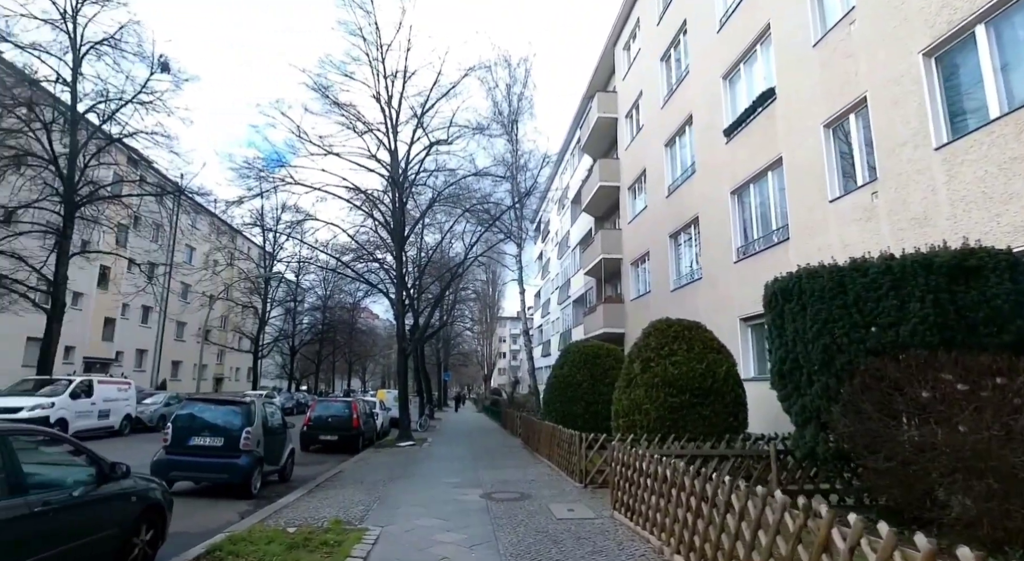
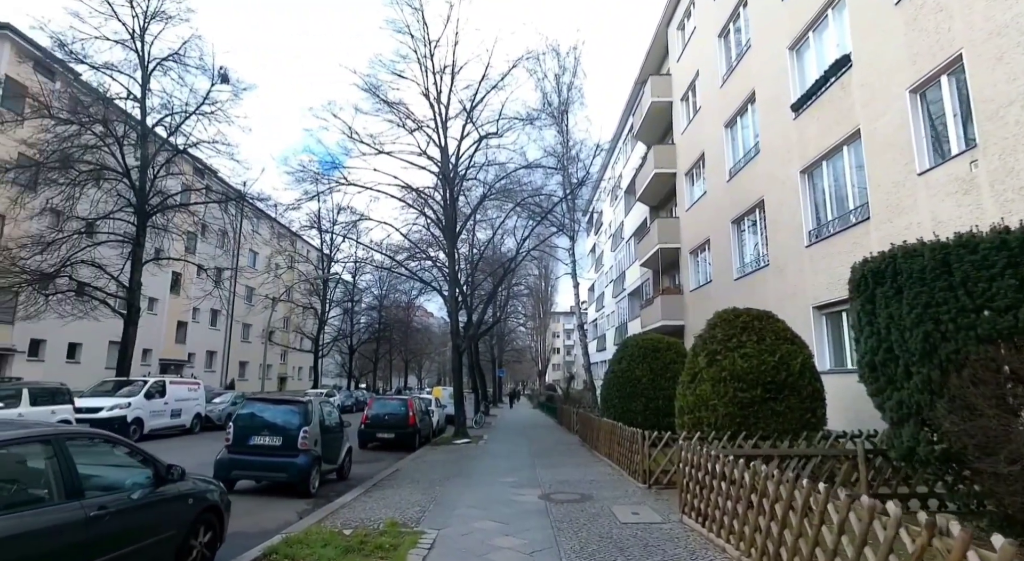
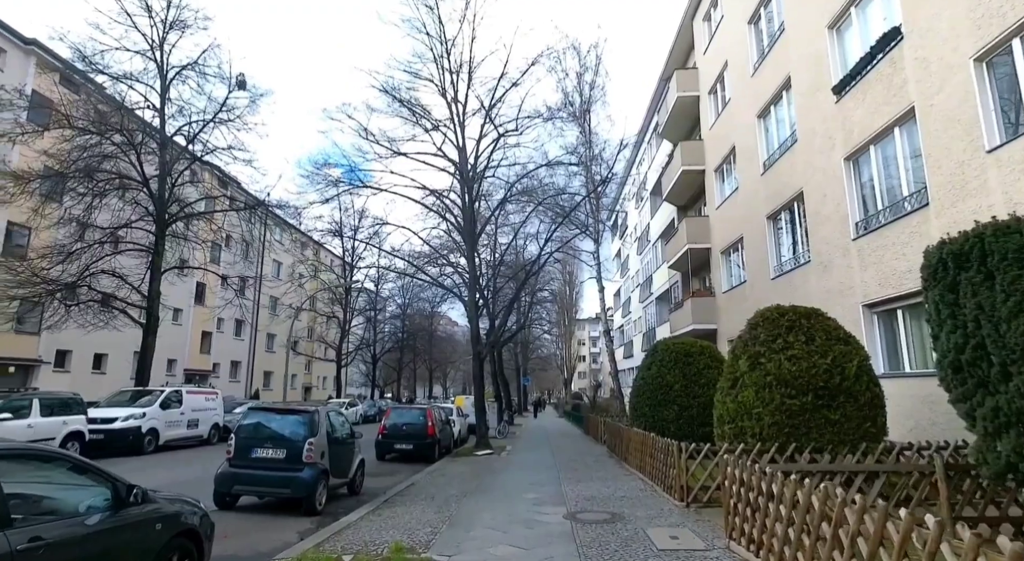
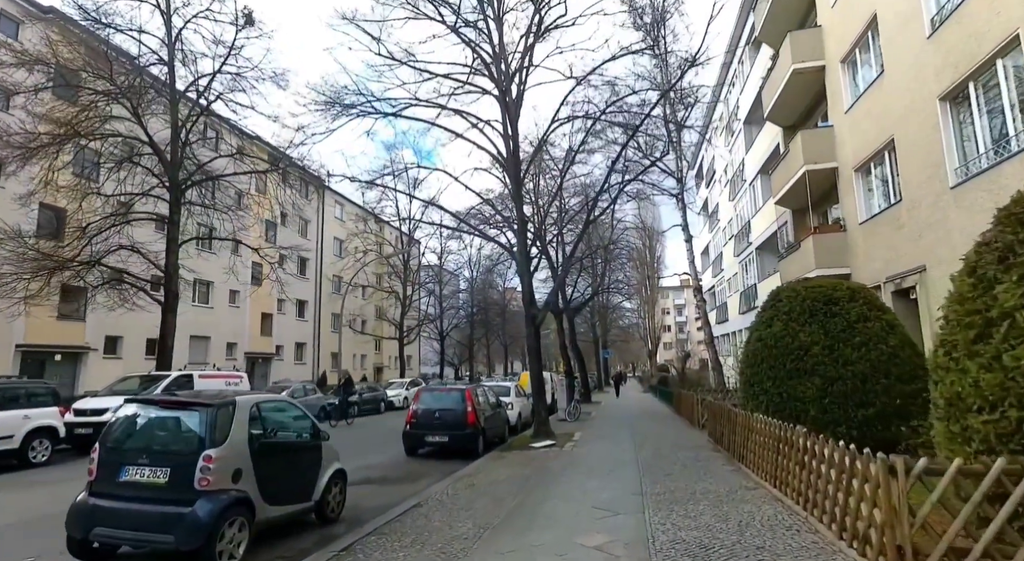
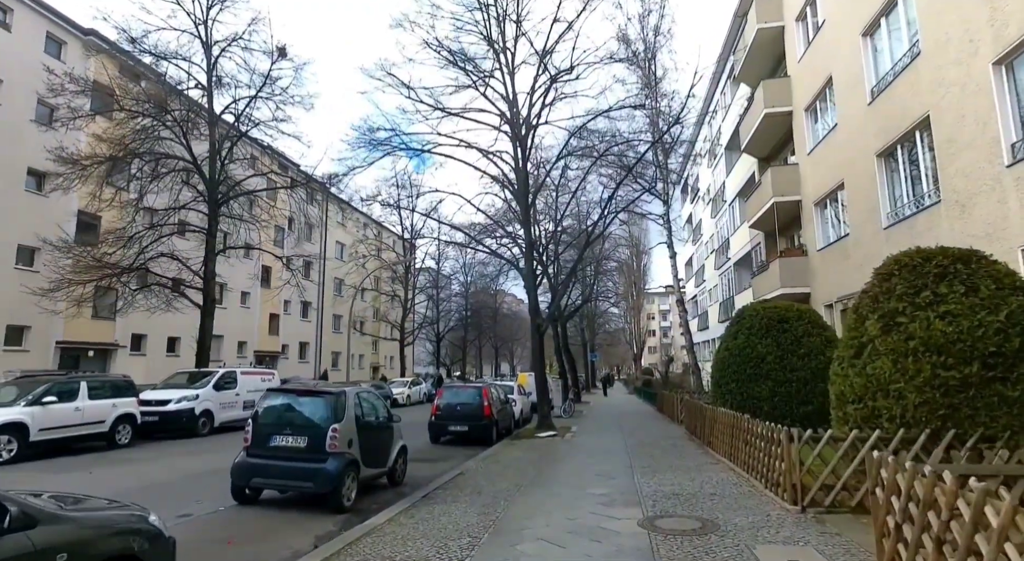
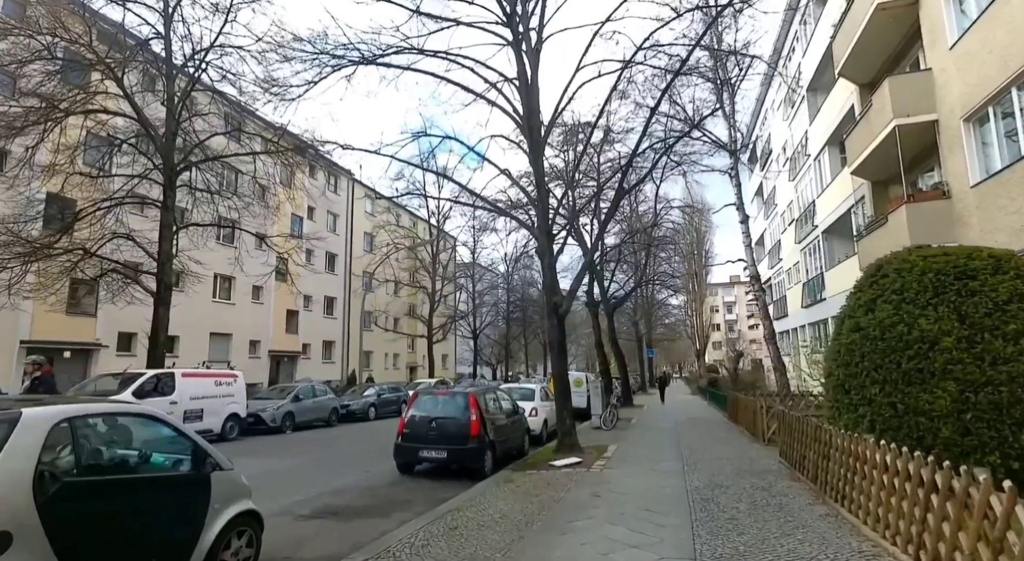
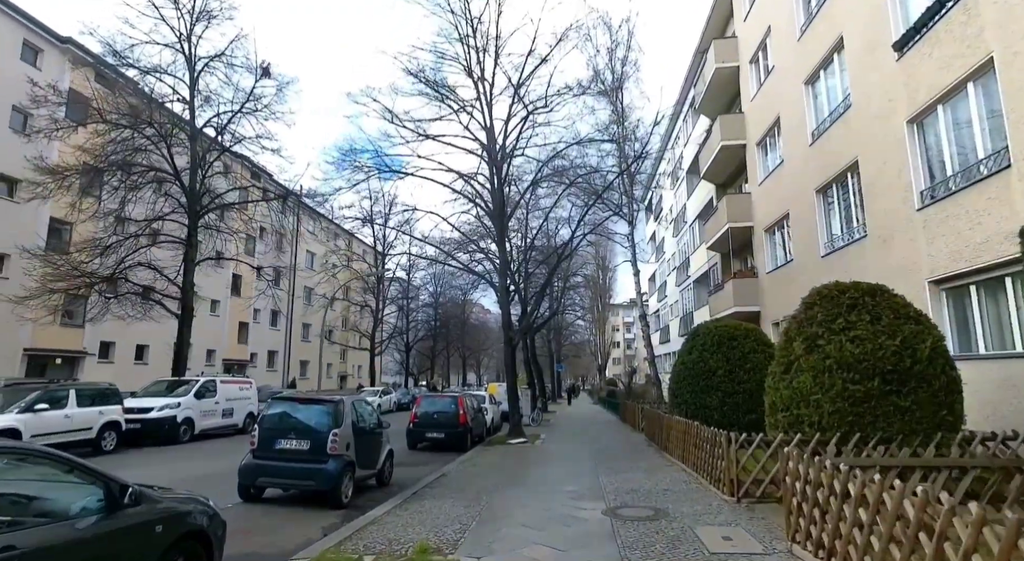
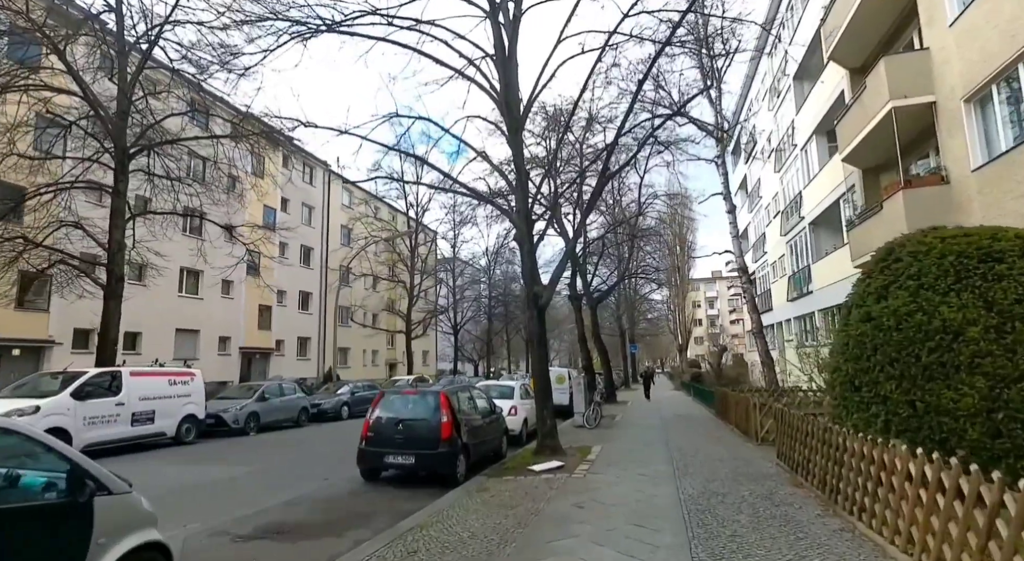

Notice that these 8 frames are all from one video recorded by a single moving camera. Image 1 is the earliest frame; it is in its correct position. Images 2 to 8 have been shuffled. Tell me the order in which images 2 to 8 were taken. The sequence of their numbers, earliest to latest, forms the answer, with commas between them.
2, 3, 7, 5, 4, 6, 8
